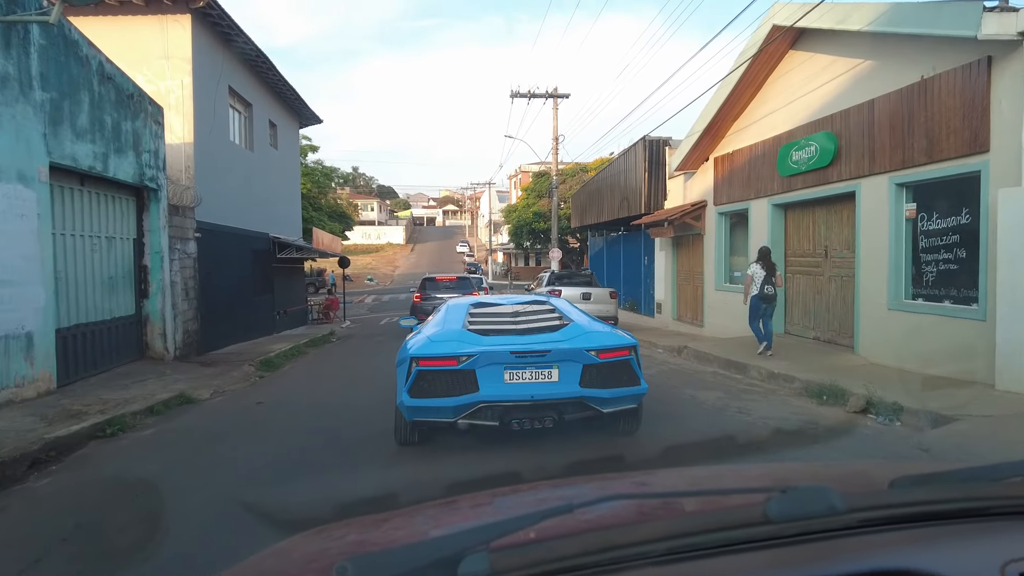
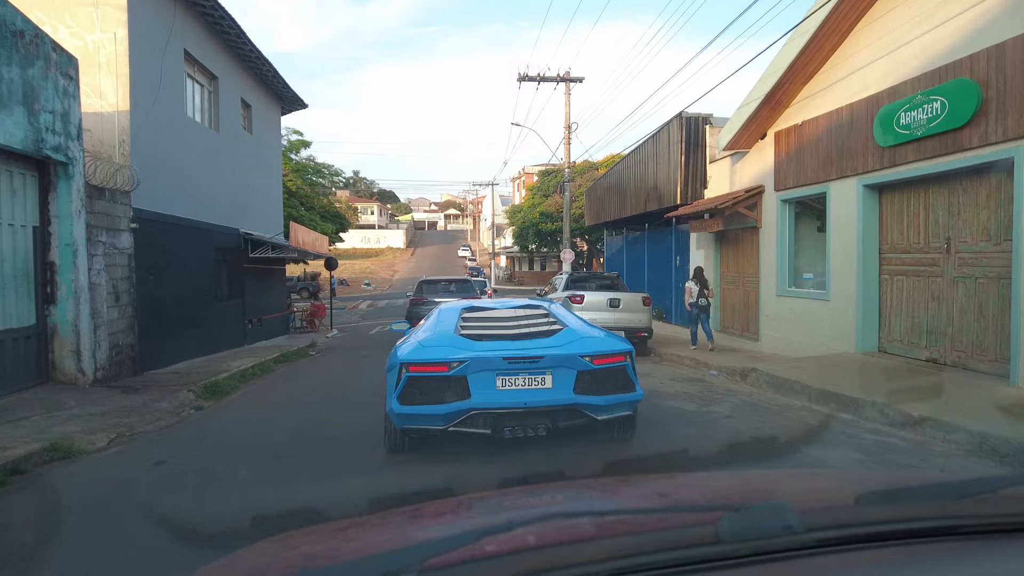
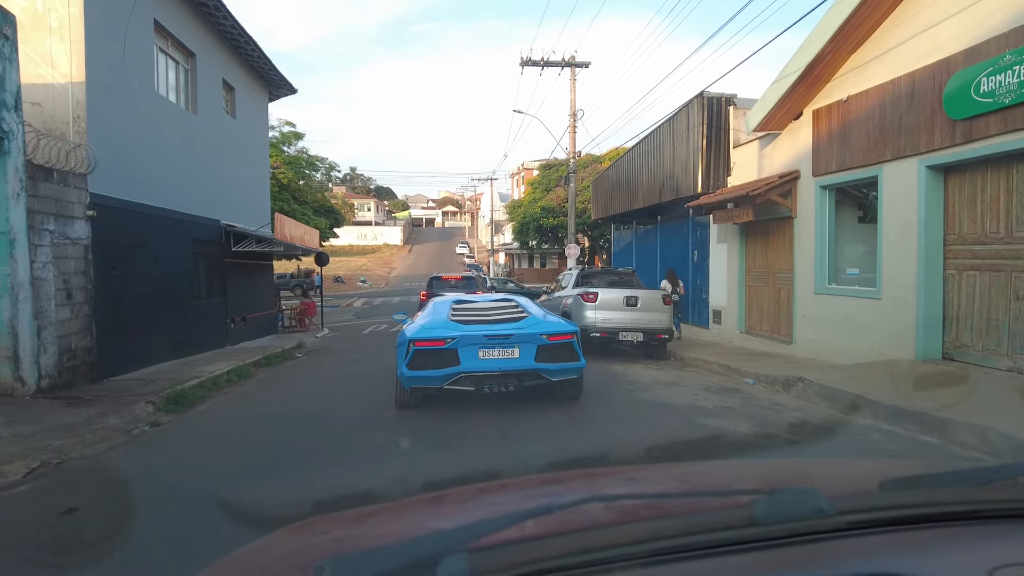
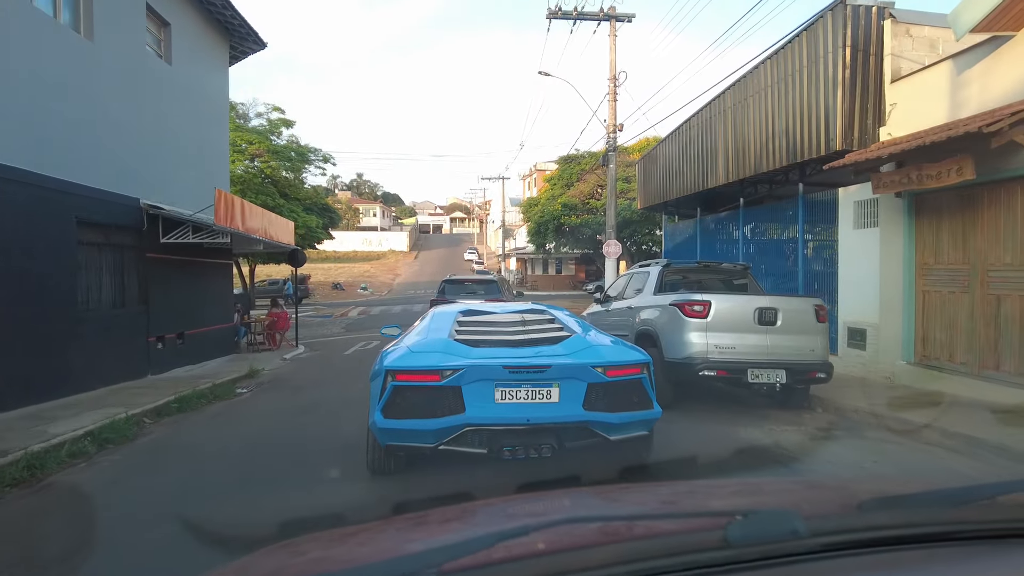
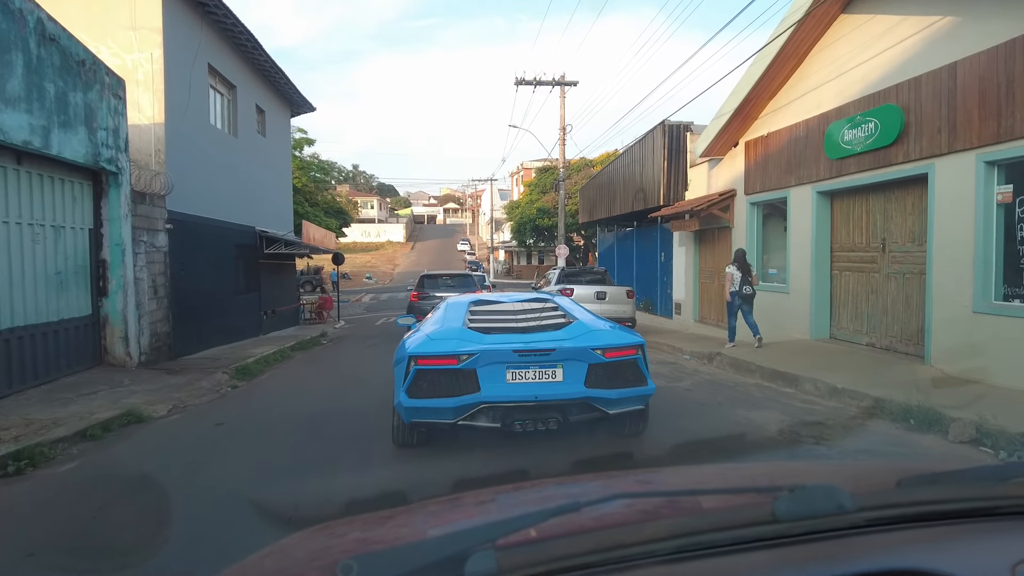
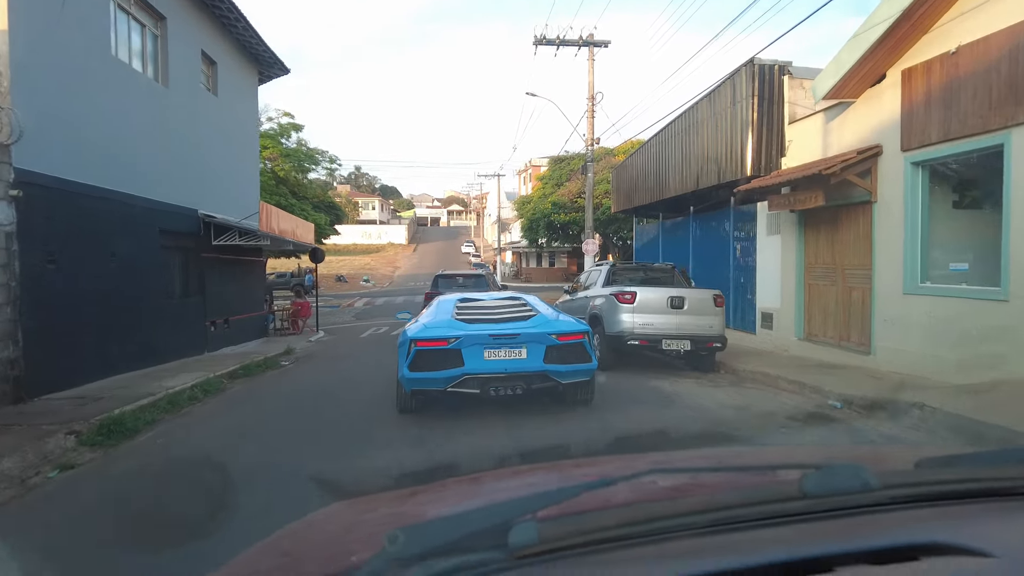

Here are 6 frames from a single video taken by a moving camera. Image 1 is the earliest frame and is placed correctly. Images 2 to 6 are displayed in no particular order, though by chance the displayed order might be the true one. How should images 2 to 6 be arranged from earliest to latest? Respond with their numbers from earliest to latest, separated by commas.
5, 2, 3, 6, 4
